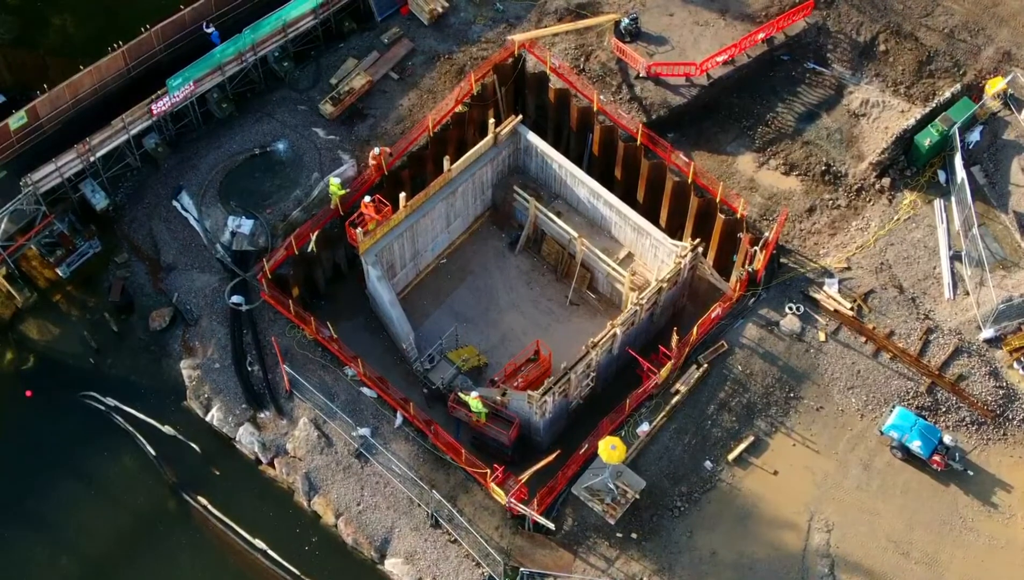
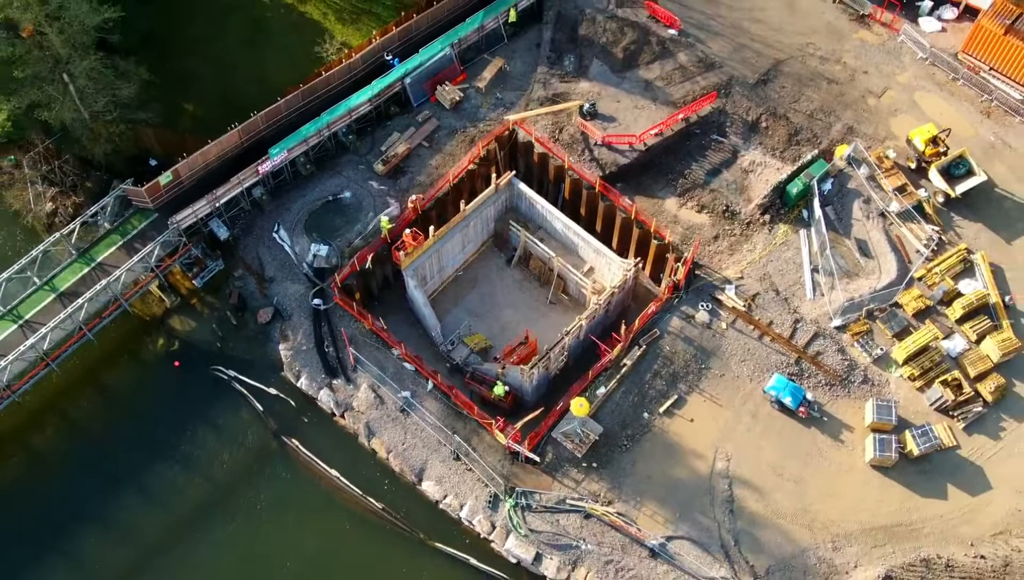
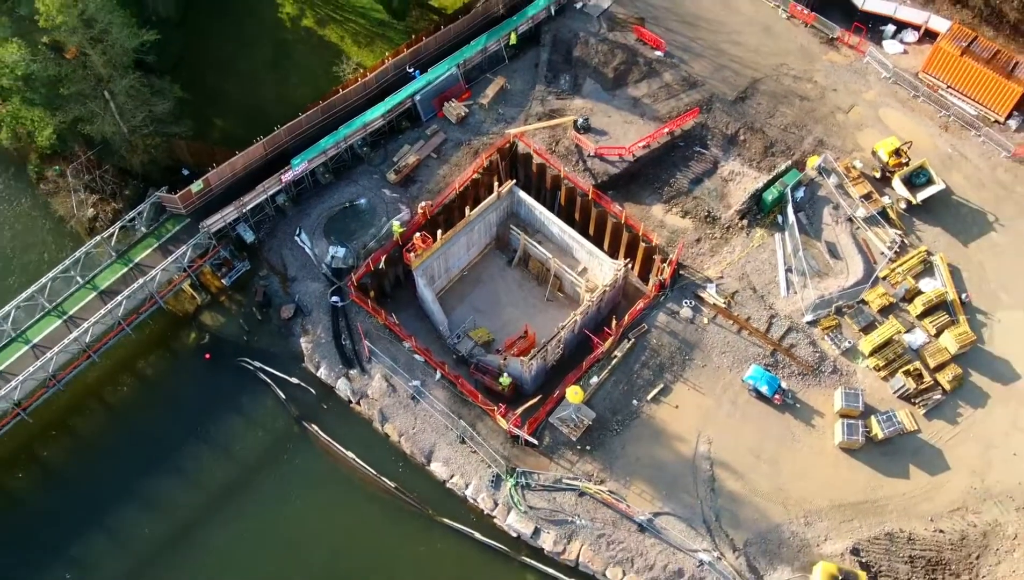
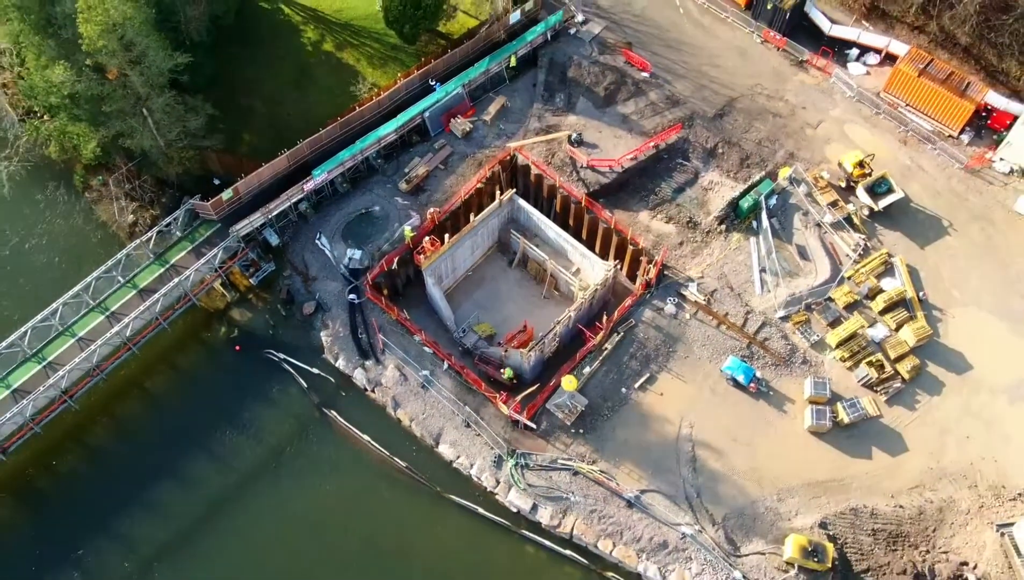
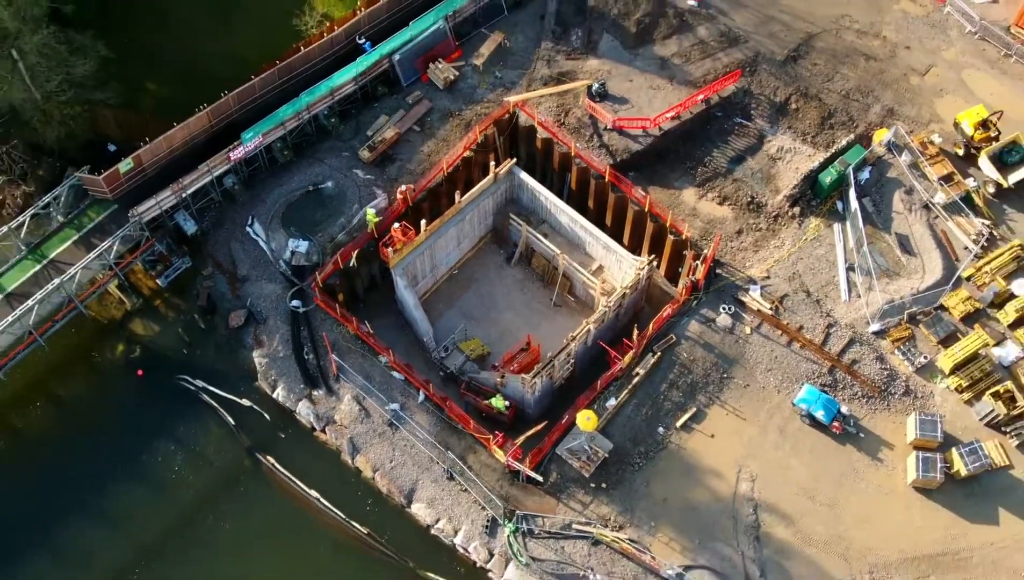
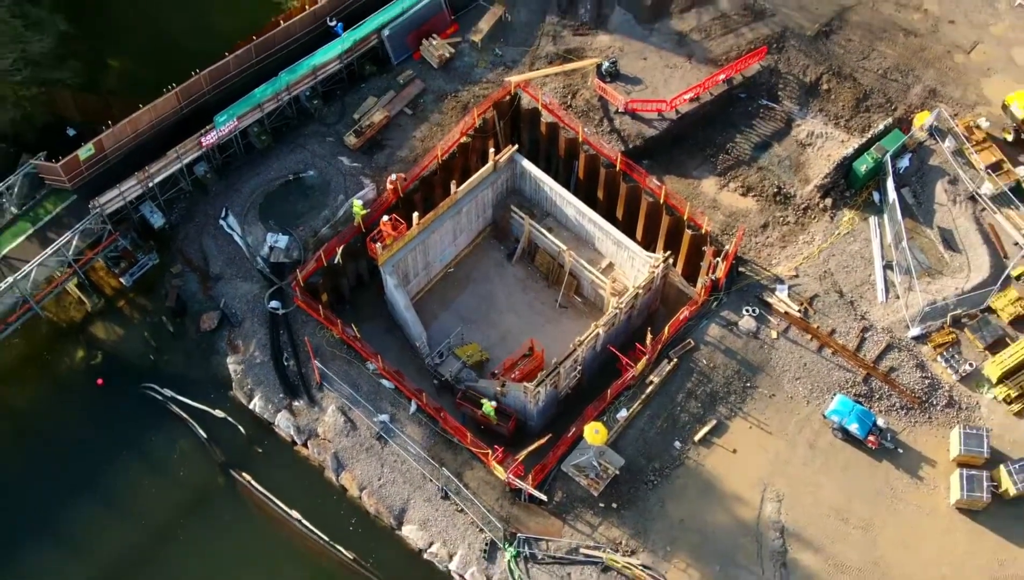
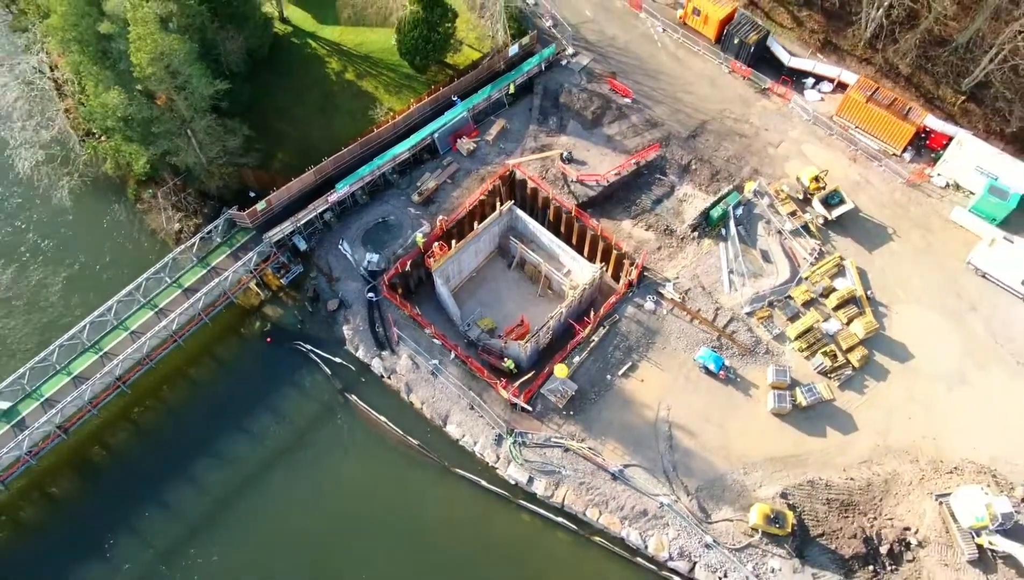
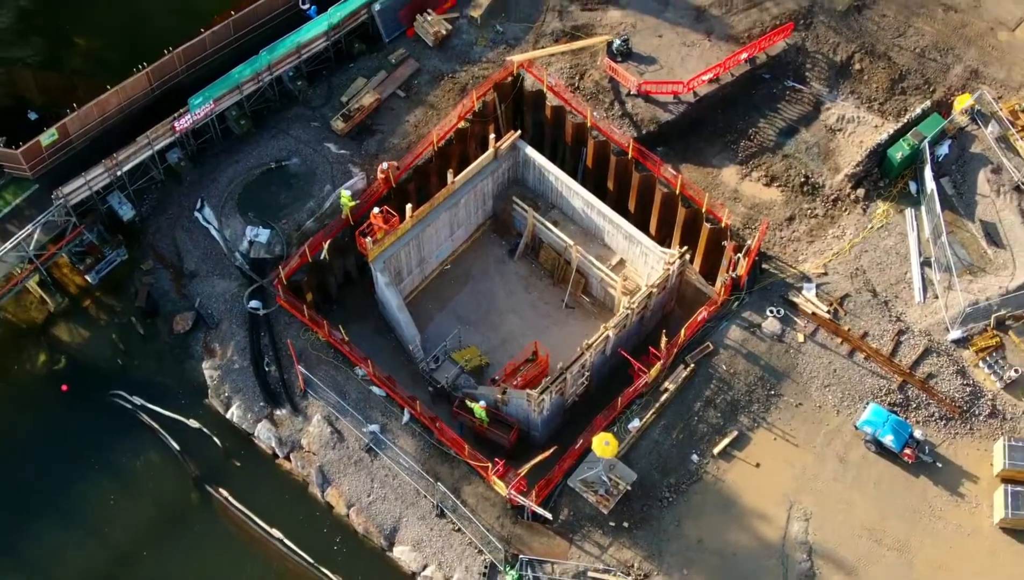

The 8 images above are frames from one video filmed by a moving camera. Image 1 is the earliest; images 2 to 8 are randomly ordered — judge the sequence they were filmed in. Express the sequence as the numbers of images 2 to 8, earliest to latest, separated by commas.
8, 6, 5, 2, 3, 4, 7
